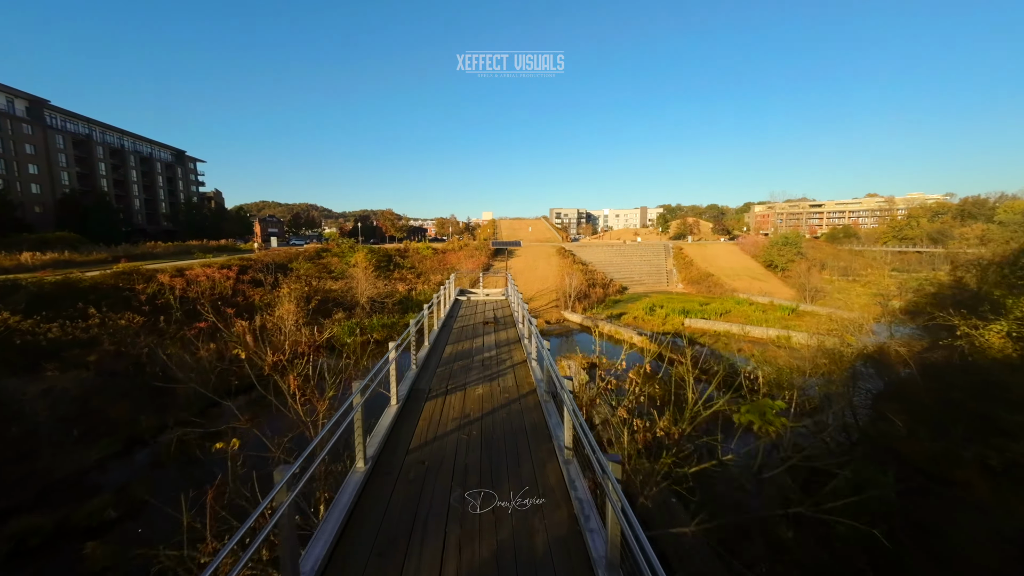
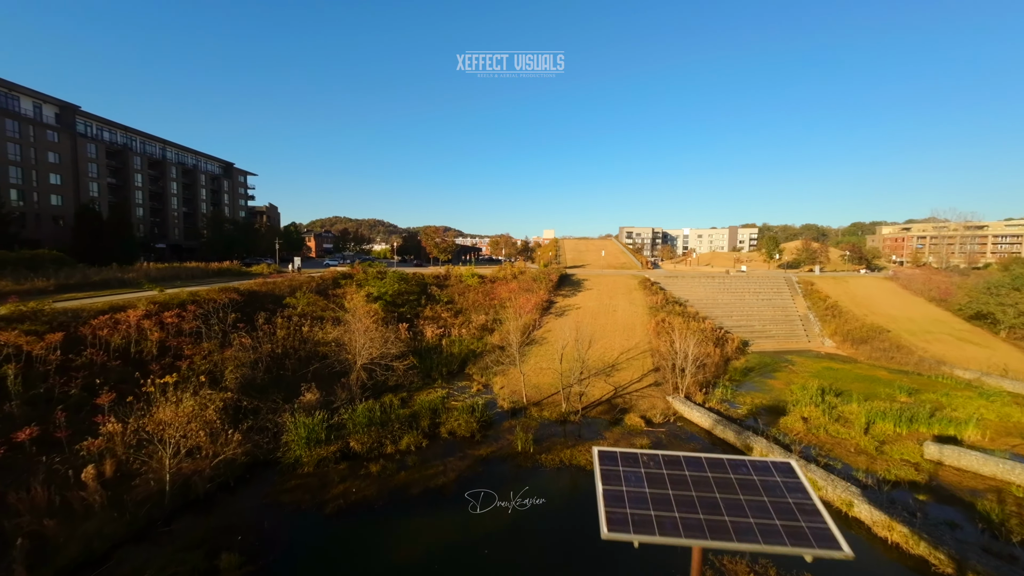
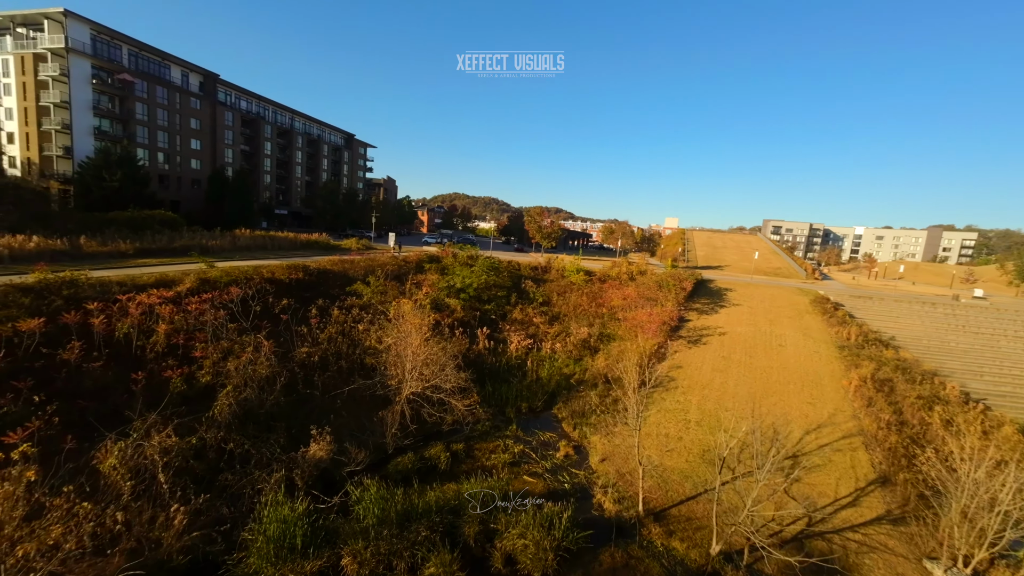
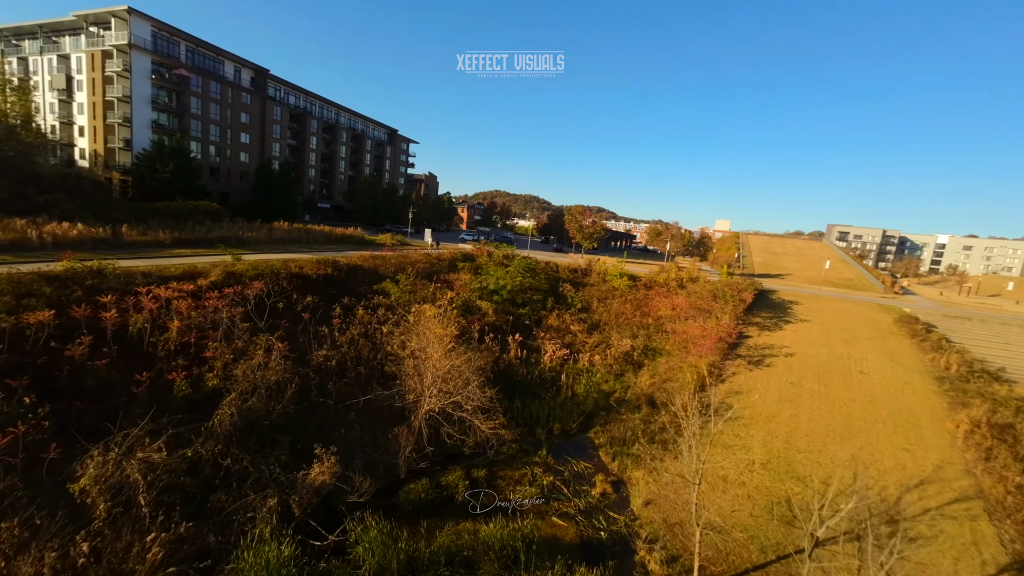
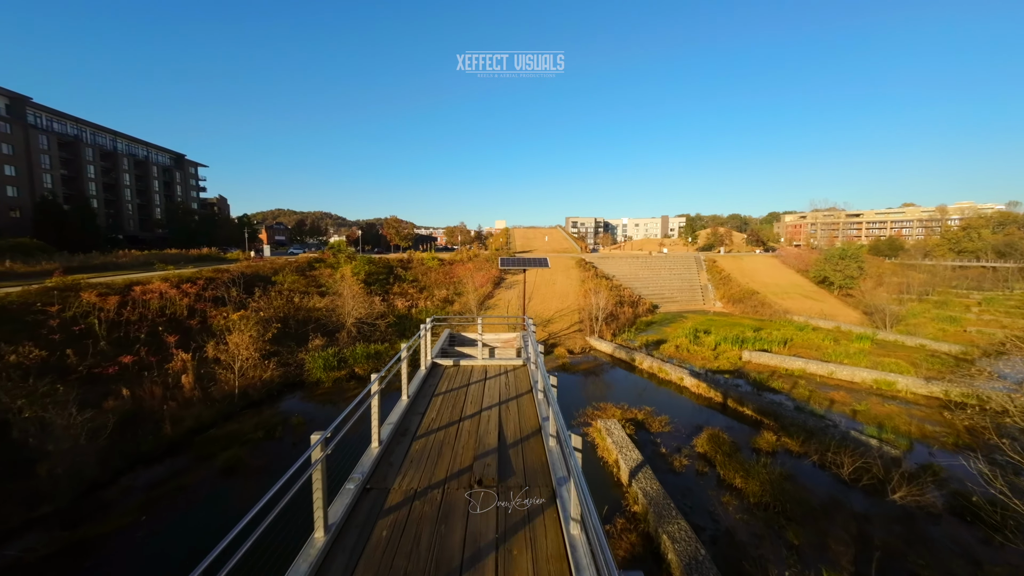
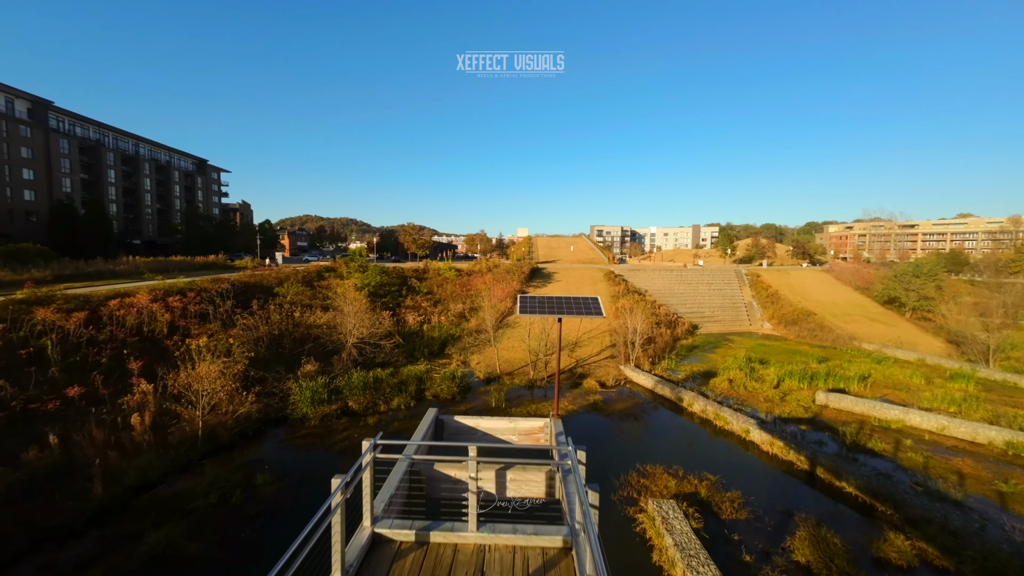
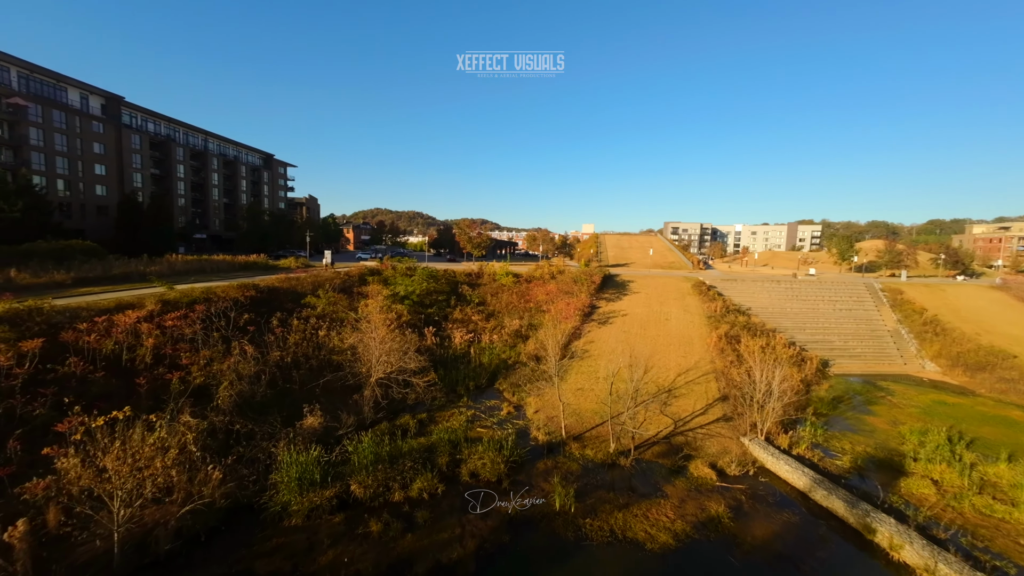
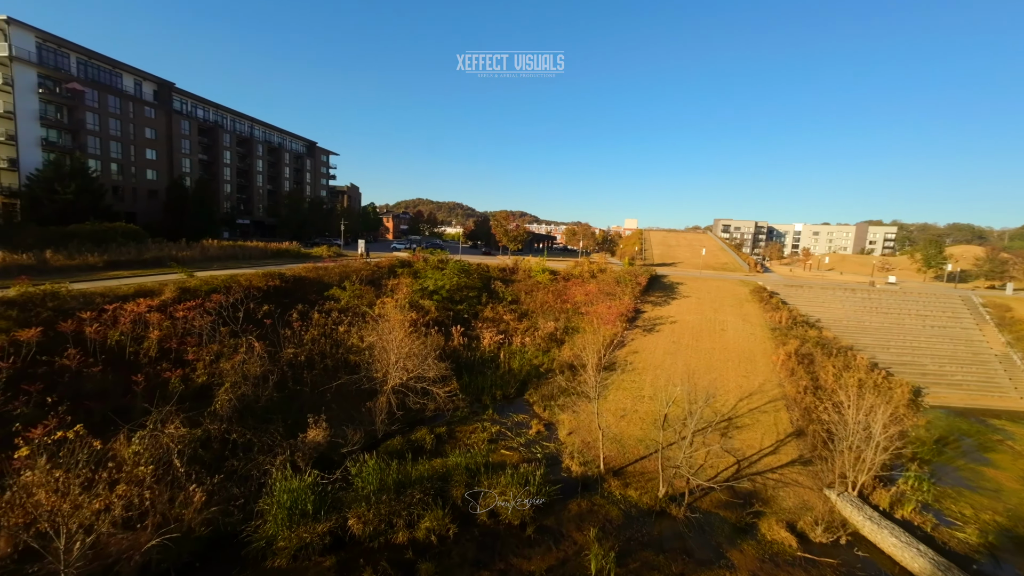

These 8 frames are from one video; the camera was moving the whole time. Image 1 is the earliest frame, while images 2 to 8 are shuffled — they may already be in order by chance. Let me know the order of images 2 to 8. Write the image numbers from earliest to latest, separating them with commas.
5, 6, 2, 7, 8, 3, 4
